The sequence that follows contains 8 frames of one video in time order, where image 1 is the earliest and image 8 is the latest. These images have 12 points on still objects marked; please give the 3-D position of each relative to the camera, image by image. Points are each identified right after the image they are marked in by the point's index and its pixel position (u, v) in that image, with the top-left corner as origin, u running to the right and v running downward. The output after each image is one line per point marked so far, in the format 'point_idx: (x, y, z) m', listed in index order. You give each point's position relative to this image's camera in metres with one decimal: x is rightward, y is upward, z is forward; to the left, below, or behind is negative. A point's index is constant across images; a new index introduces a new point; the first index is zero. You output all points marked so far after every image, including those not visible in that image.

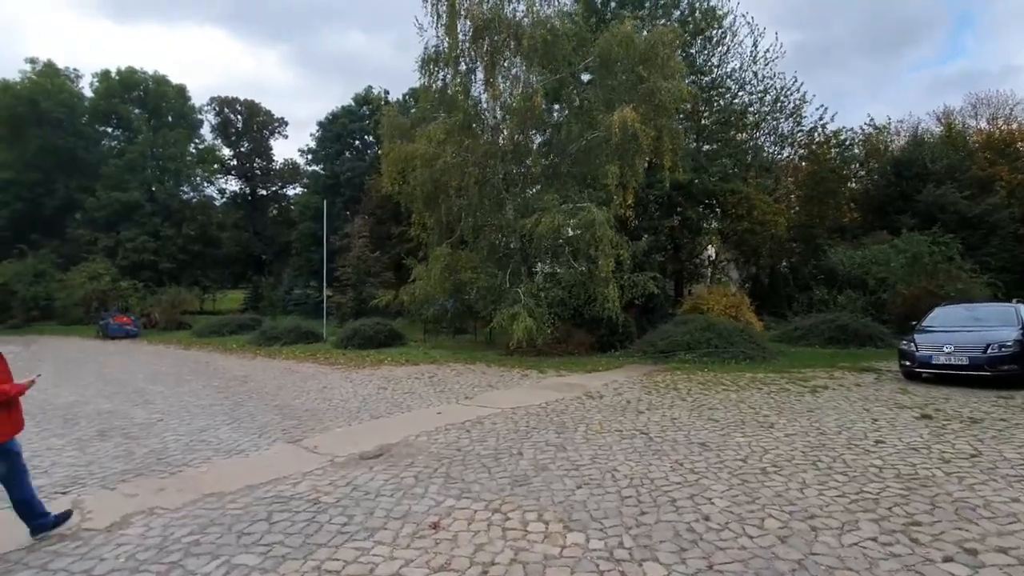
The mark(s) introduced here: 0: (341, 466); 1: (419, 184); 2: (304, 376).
0: (-1.9, -2.0, +5.8) m
1: (-3.2, +3.8, +18.5) m
2: (-5.5, -2.3, +13.6) m
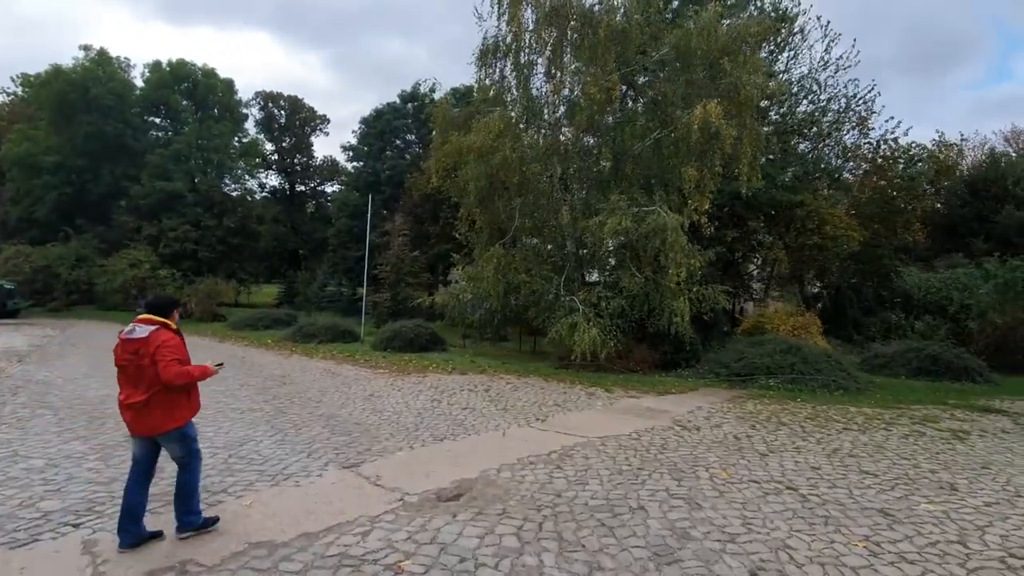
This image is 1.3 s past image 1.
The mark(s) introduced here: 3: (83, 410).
0: (-0.8, -2.0, +4.6) m
1: (-1.2, +3.7, +17.3) m
2: (-4.0, -2.2, +12.5) m
3: (-7.4, -2.1, +8.9) m
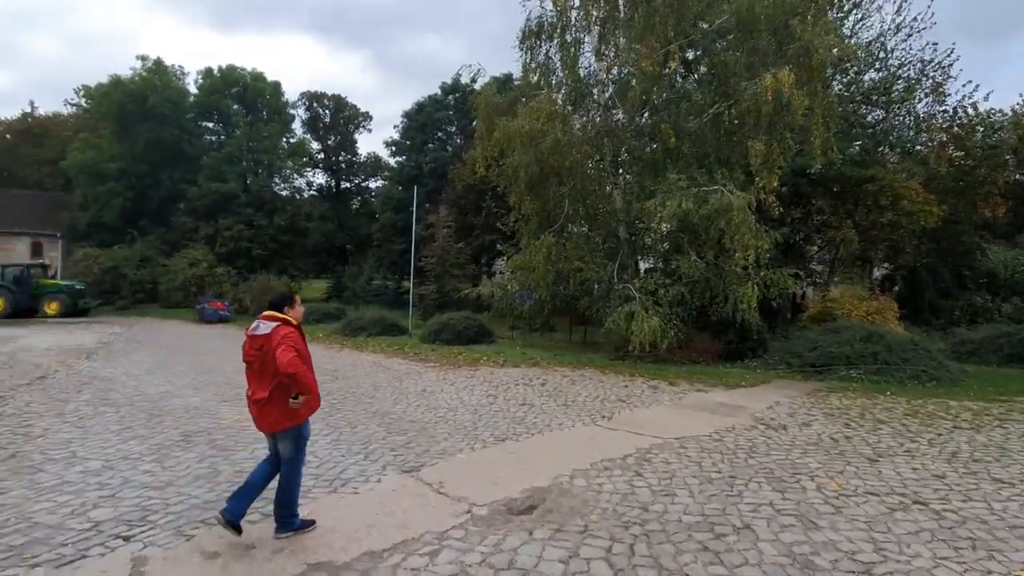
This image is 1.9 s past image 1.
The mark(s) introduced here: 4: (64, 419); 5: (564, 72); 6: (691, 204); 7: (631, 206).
0: (-0.2, -1.9, +4.1) m
1: (+0.4, +4.0, +16.7) m
2: (-2.7, -2.0, +12.2) m
3: (-6.3, -2.1, +8.9) m
4: (-7.1, -2.1, +8.1) m
5: (+1.7, +7.1, +16.8) m
6: (+4.8, +2.2, +13.7) m
7: (+3.6, +2.5, +15.7) m
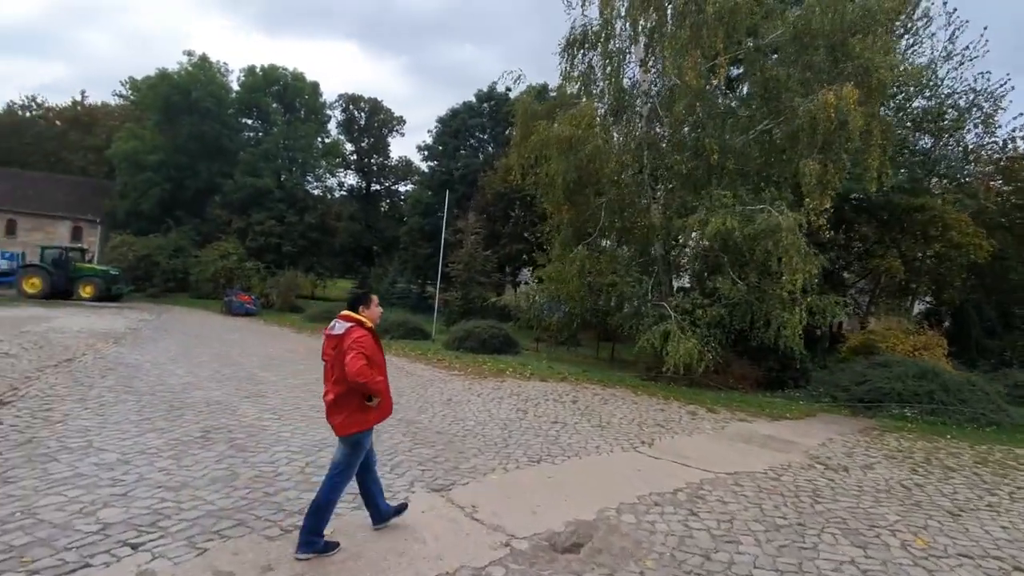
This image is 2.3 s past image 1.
0: (+0.1, -2.0, +3.6) m
1: (+1.5, +3.7, +16.3) m
2: (-2.1, -2.1, +11.9) m
3: (-5.8, -1.8, +8.7) m
4: (-6.6, -1.8, +7.9) m
5: (+3.1, +6.6, +16.4) m
6: (+5.7, +1.7, +13.1) m
7: (+4.7, +2.0, +15.2) m
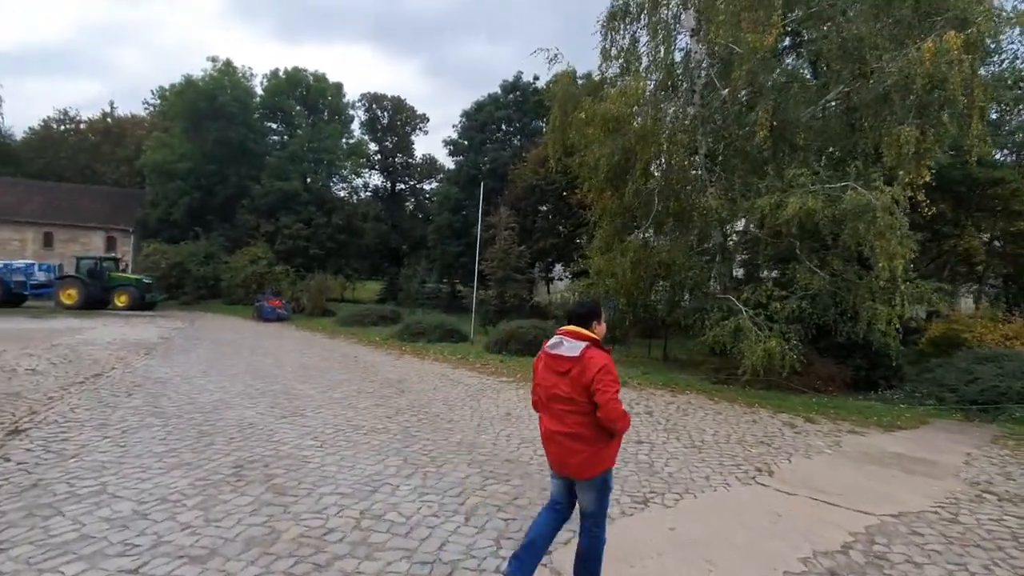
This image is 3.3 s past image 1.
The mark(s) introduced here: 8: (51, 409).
0: (+1.0, -2.0, +2.4) m
1: (+2.8, +3.8, +15.0) m
2: (-0.8, -2.1, +10.7) m
3: (-4.7, -2.0, +7.7) m
4: (-5.6, -2.0, +7.0) m
5: (+4.2, +6.8, +15.0) m
6: (+6.9, +1.9, +11.6) m
7: (+5.9, +2.2, +13.7) m
8: (-7.5, -2.0, +8.4) m
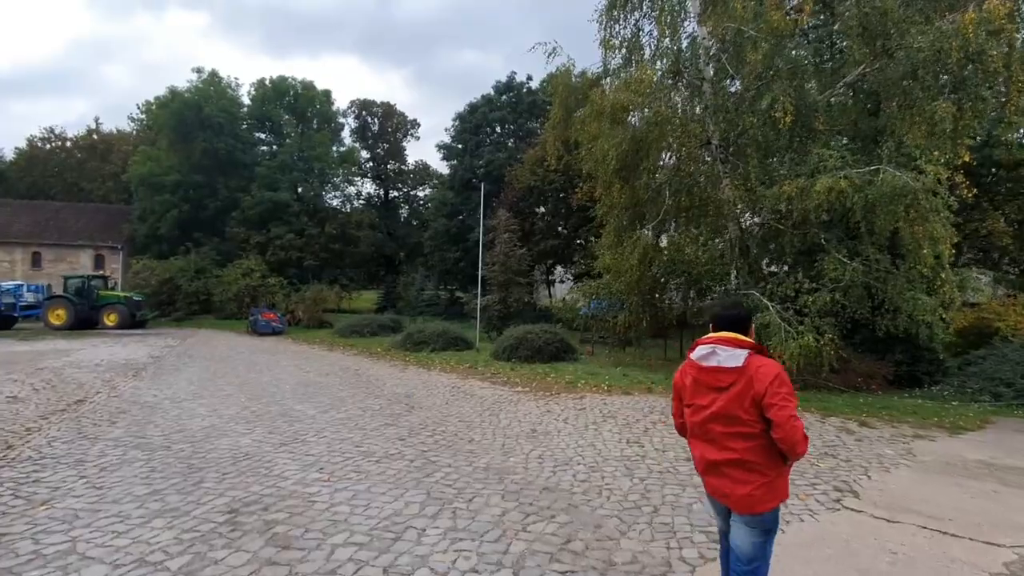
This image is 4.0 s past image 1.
0: (+1.4, -1.9, +1.6) m
1: (+2.9, +3.8, +14.3) m
2: (-0.5, -2.2, +9.9) m
3: (-4.4, -2.2, +6.8) m
4: (-5.2, -2.2, +6.2) m
5: (+4.2, +6.8, +14.3) m
6: (+7.1, +2.1, +10.9) m
7: (+6.1, +2.3, +13.0) m
8: (-7.1, -2.3, +7.5) m
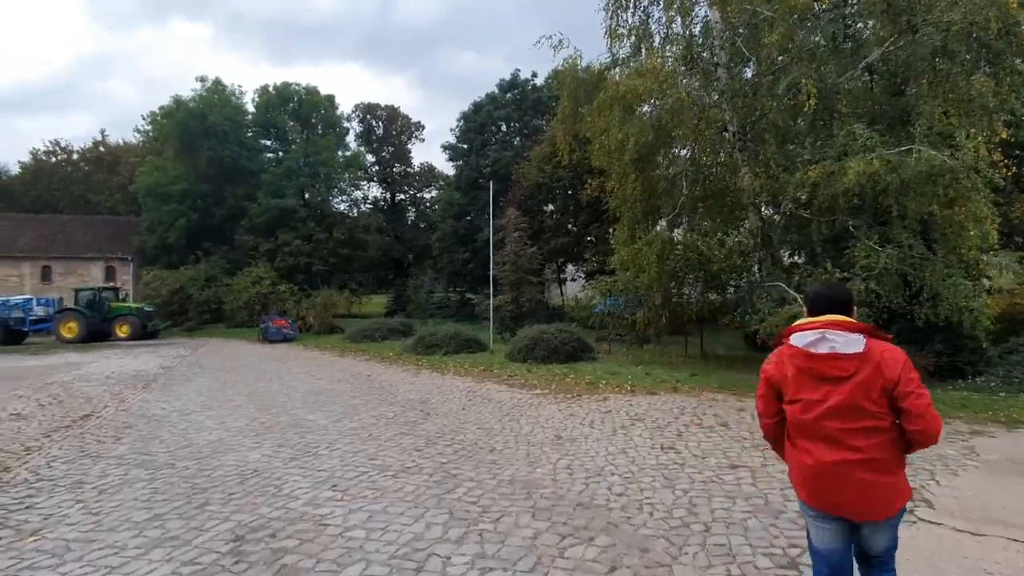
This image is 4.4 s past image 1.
0: (+1.6, -1.8, +1.1) m
1: (+3.2, +3.9, +13.7) m
2: (-0.1, -2.2, +9.4) m
3: (-4.0, -2.3, +6.4) m
4: (-4.9, -2.3, +5.8) m
5: (+4.4, +7.0, +13.7) m
6: (+7.3, +2.3, +10.3) m
7: (+6.4, +2.5, +12.4) m
8: (-6.8, -2.4, +7.1) m
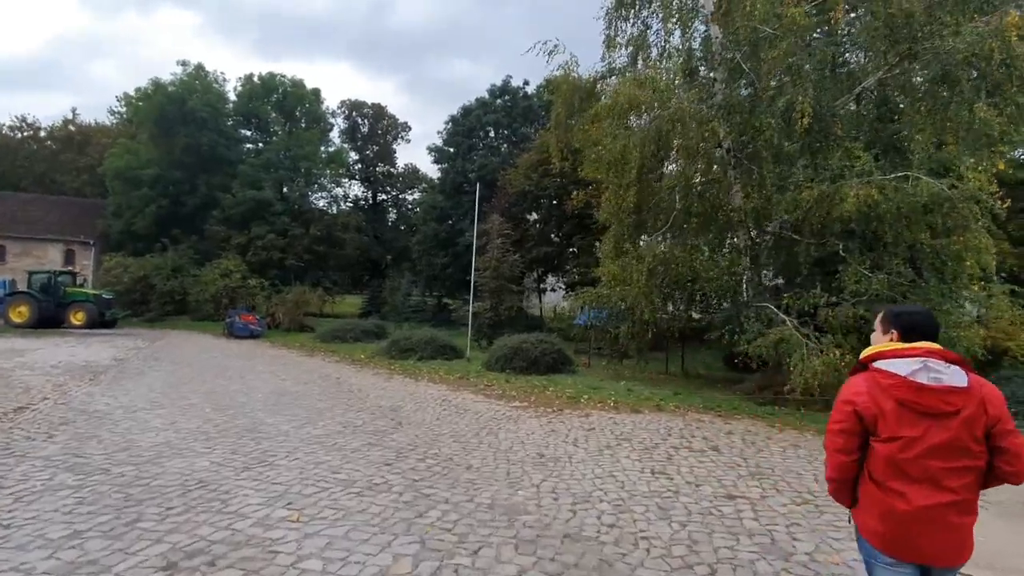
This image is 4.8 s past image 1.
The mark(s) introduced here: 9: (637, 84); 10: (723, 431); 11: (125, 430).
0: (+1.6, -1.9, +0.6) m
1: (+2.9, +3.6, +13.4) m
2: (-0.5, -2.3, +8.9) m
3: (-4.3, -2.1, +5.7) m
4: (-5.1, -2.1, +5.0) m
5: (+4.3, +6.6, +13.5) m
6: (+7.1, +1.8, +10.1) m
7: (+6.1, +2.0, +12.2) m
8: (-7.0, -2.1, +6.3) m
9: (+3.3, +5.6, +13.6) m
10: (+3.4, -2.3, +8.2) m
11: (-6.0, -2.2, +7.9) m
